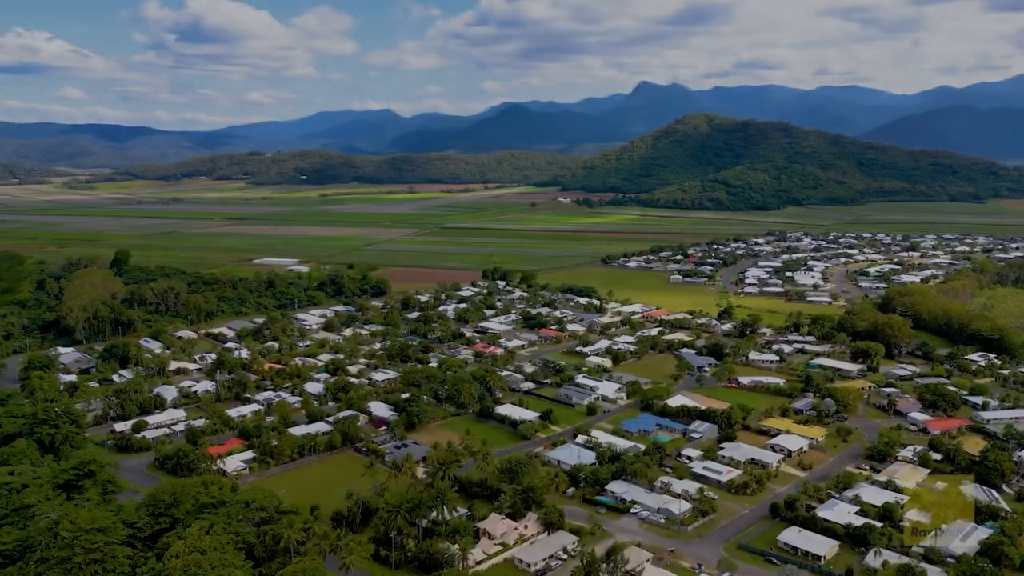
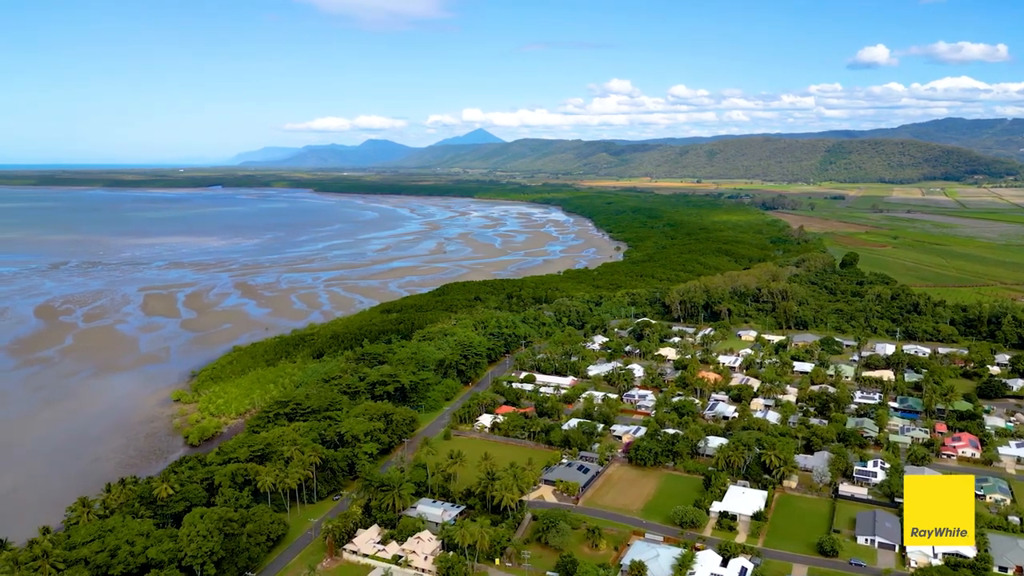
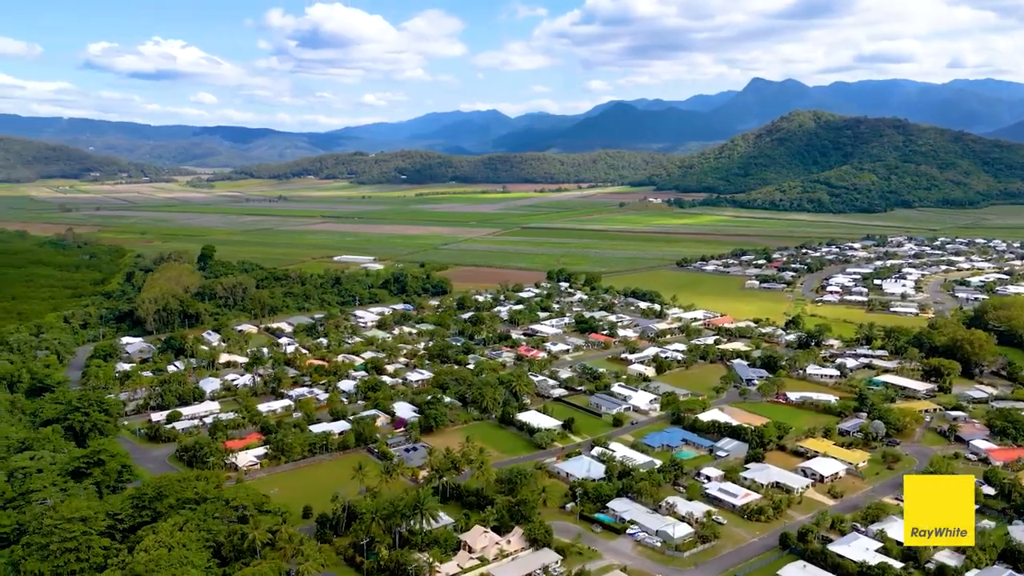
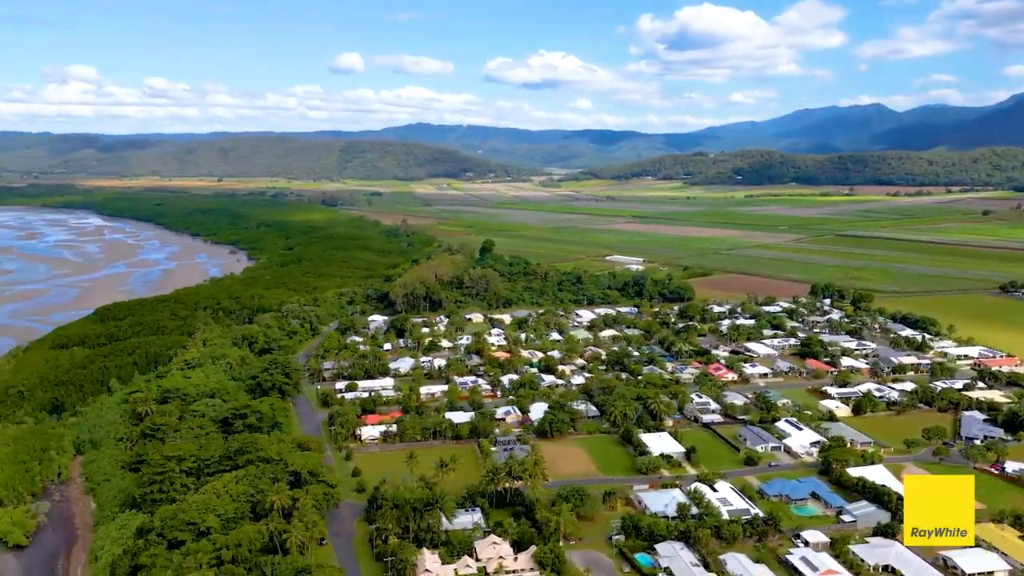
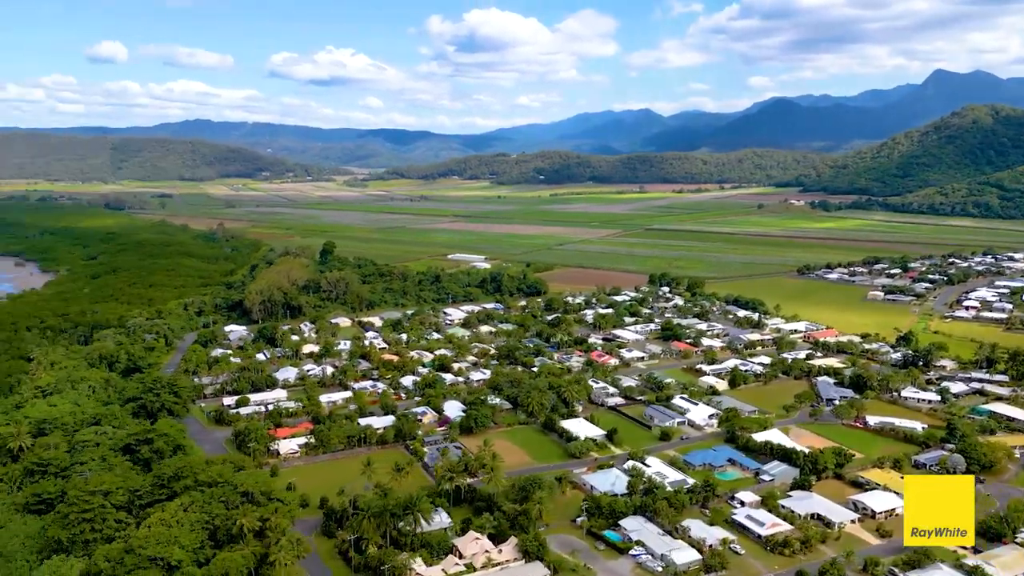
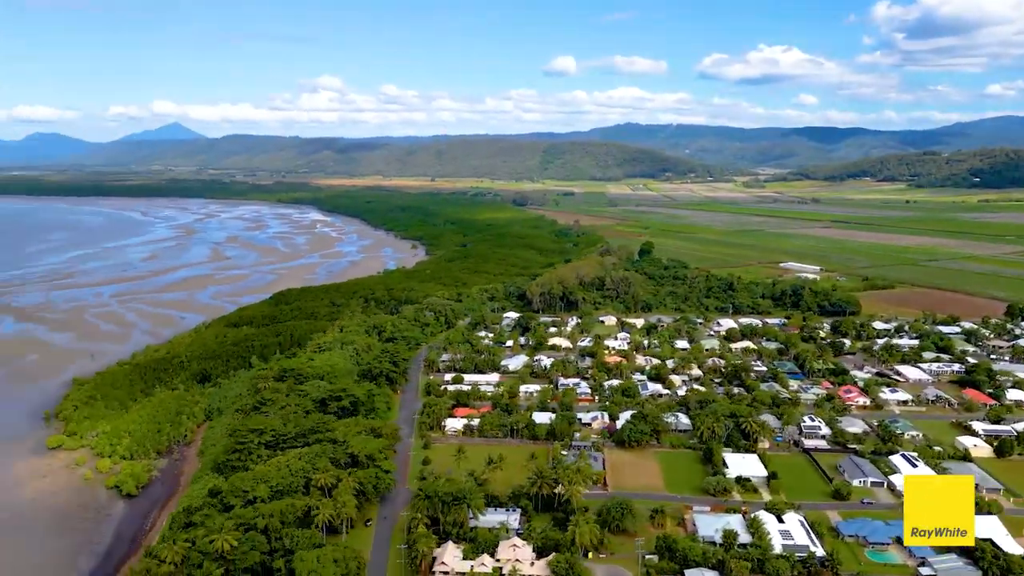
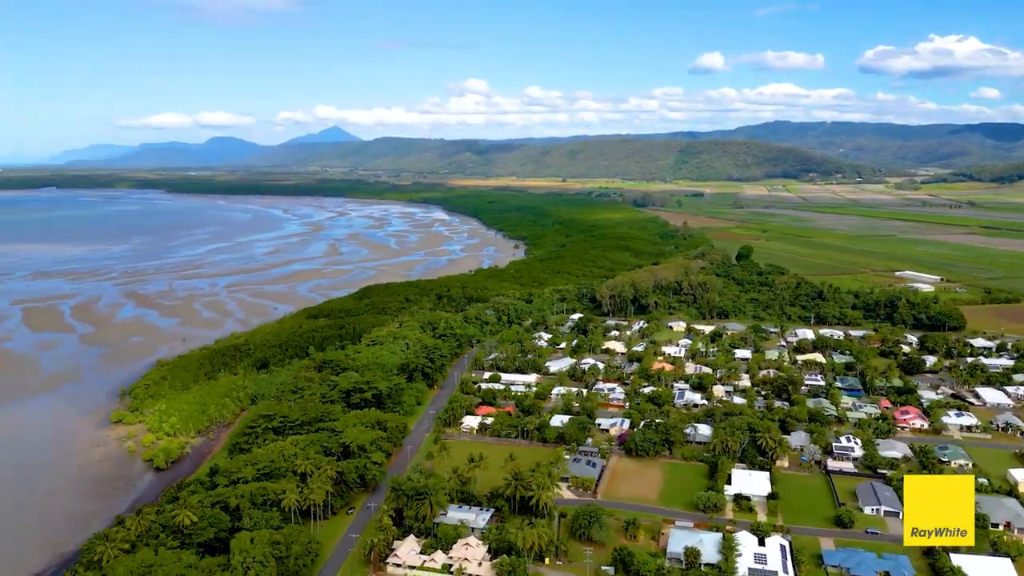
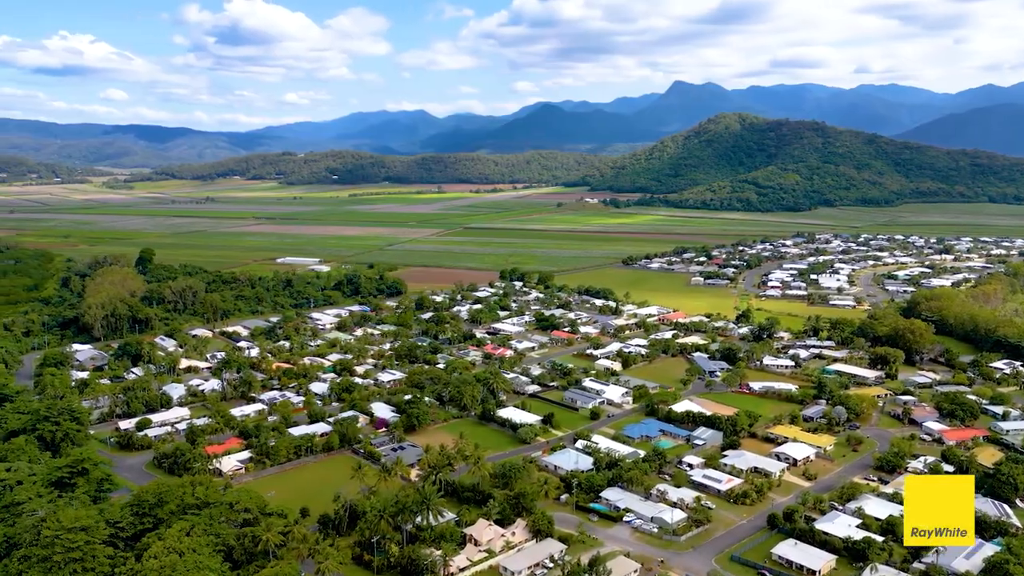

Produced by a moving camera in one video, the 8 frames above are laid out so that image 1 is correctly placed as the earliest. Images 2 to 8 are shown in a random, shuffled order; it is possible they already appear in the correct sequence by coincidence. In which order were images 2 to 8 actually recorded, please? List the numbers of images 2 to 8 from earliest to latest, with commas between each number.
8, 3, 5, 4, 6, 7, 2
